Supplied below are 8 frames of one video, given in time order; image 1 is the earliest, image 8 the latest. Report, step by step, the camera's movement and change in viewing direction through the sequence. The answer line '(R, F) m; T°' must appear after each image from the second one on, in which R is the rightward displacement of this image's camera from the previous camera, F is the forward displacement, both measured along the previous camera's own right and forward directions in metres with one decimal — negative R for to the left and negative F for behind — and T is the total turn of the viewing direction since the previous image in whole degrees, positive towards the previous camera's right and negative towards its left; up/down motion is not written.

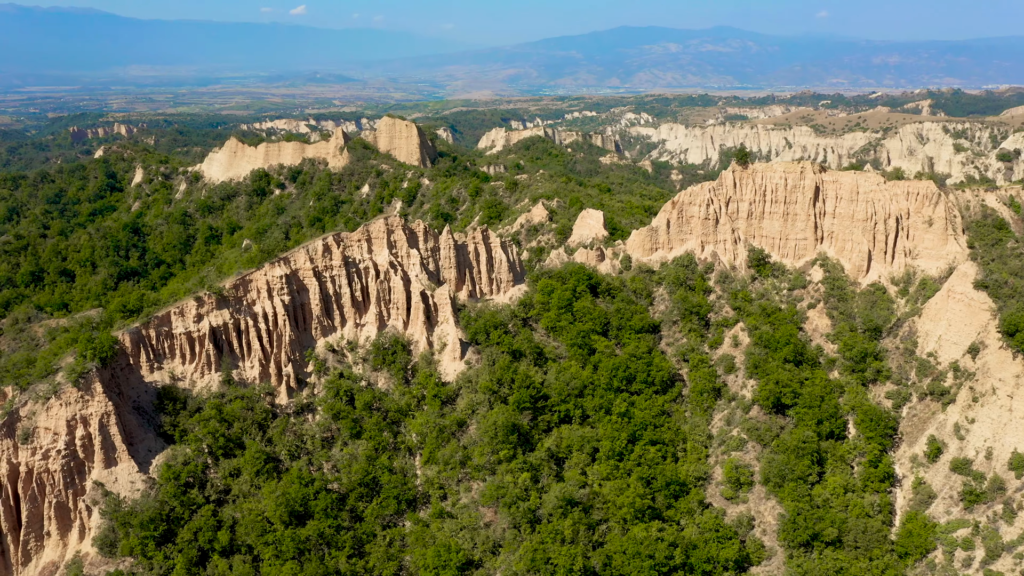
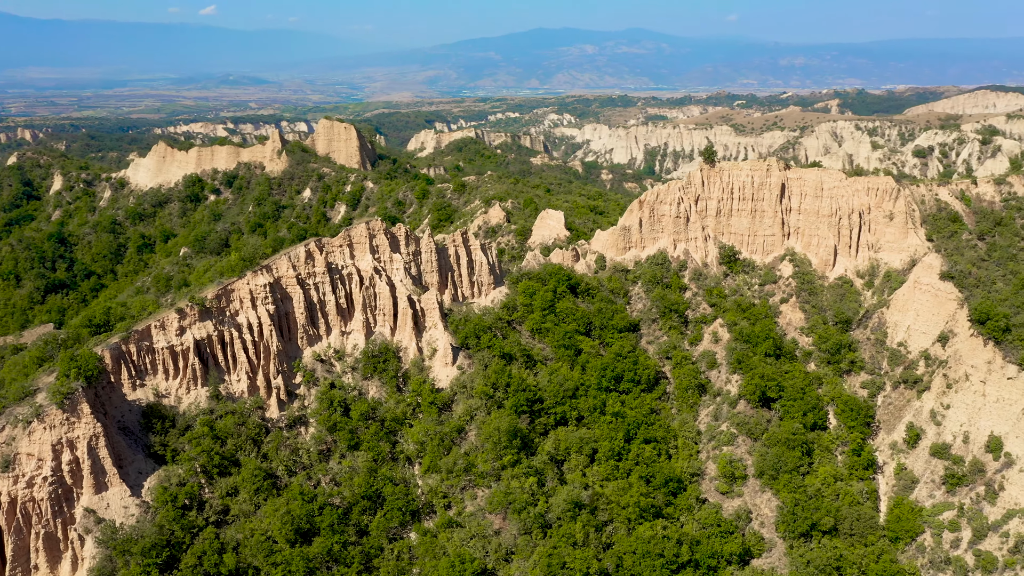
(-2.3, +0.5) m; +5°
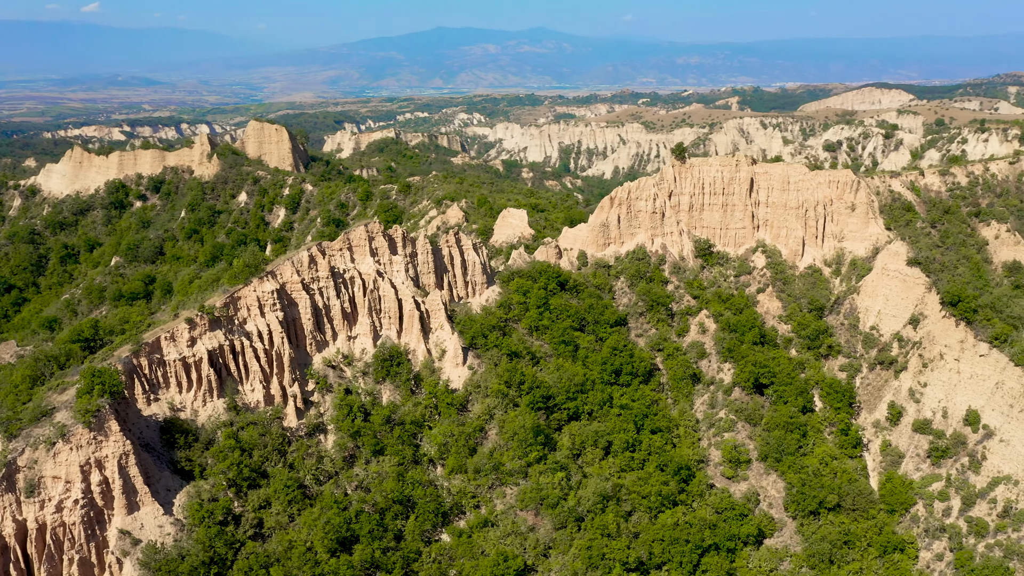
(-3.4, 0.0) m; +6°
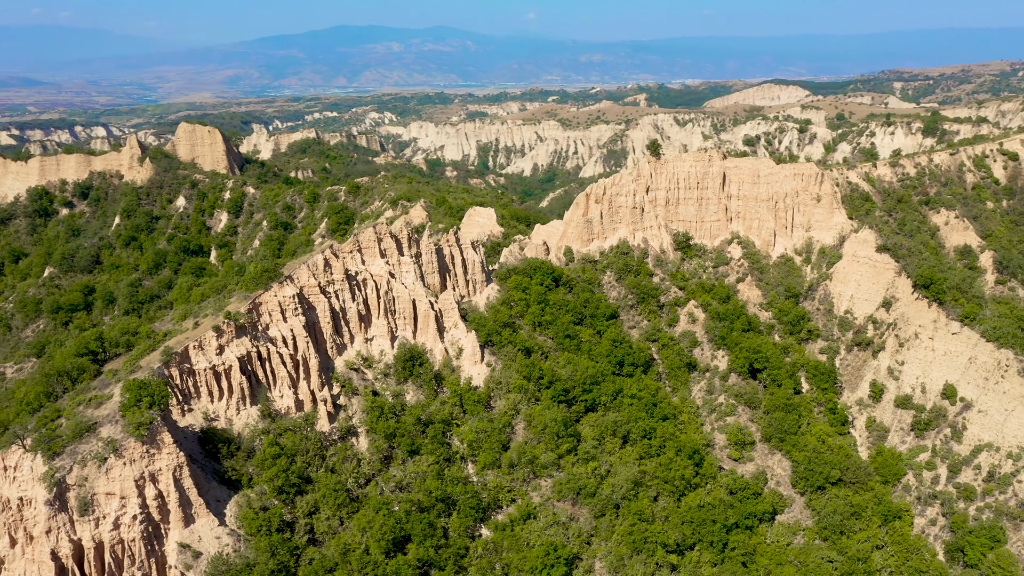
(-3.6, -0.3) m; +6°
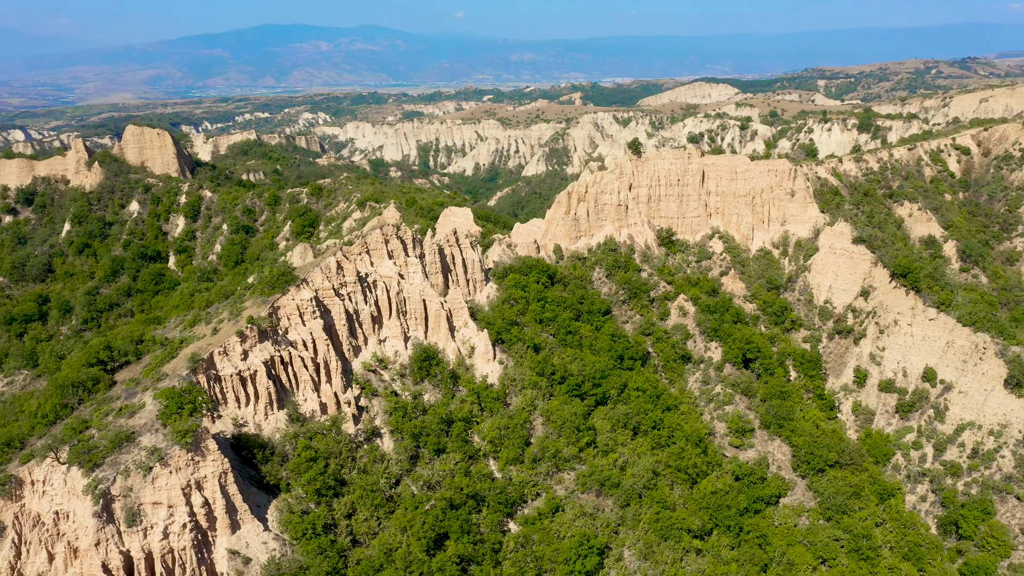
(-2.6, -0.3) m; +4°
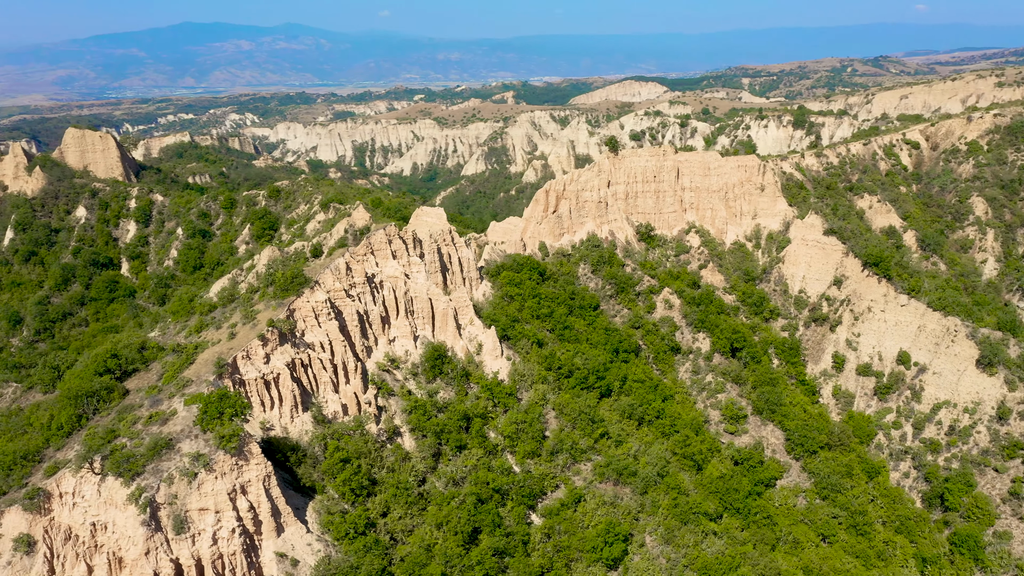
(-2.6, -0.3) m; +5°
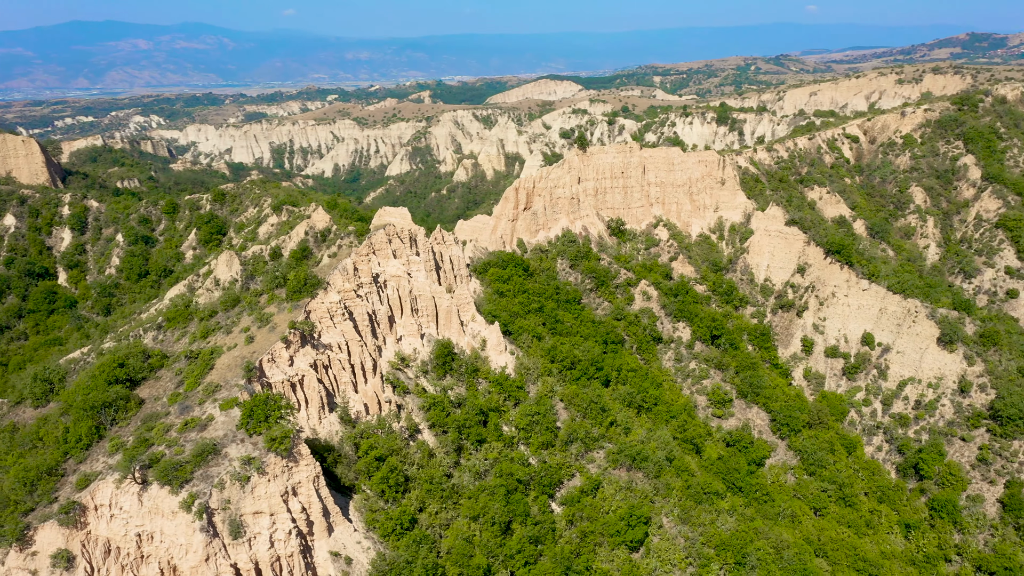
(-3.1, -0.4) m; +6°
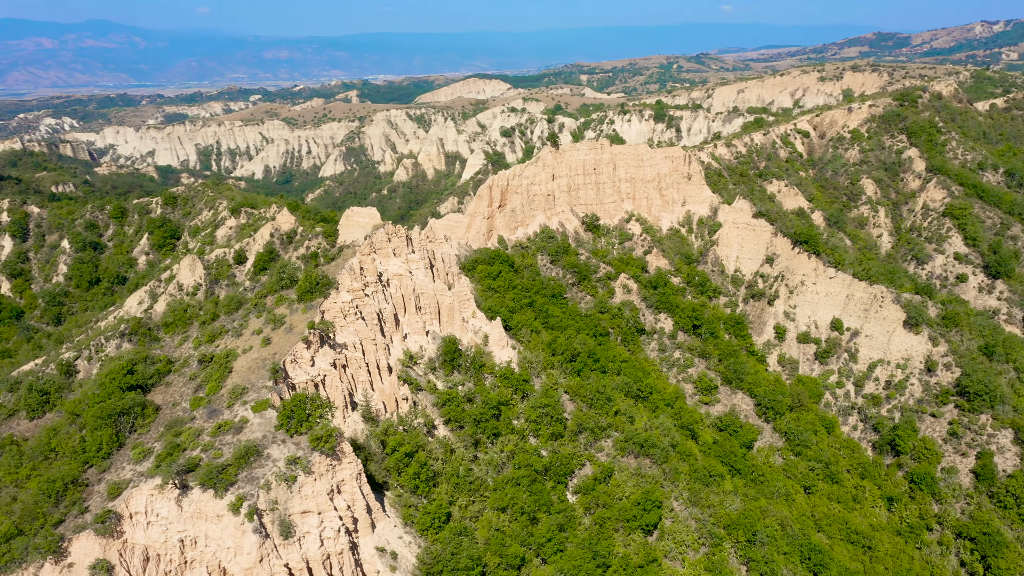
(-2.6, -0.3) m; +5°
